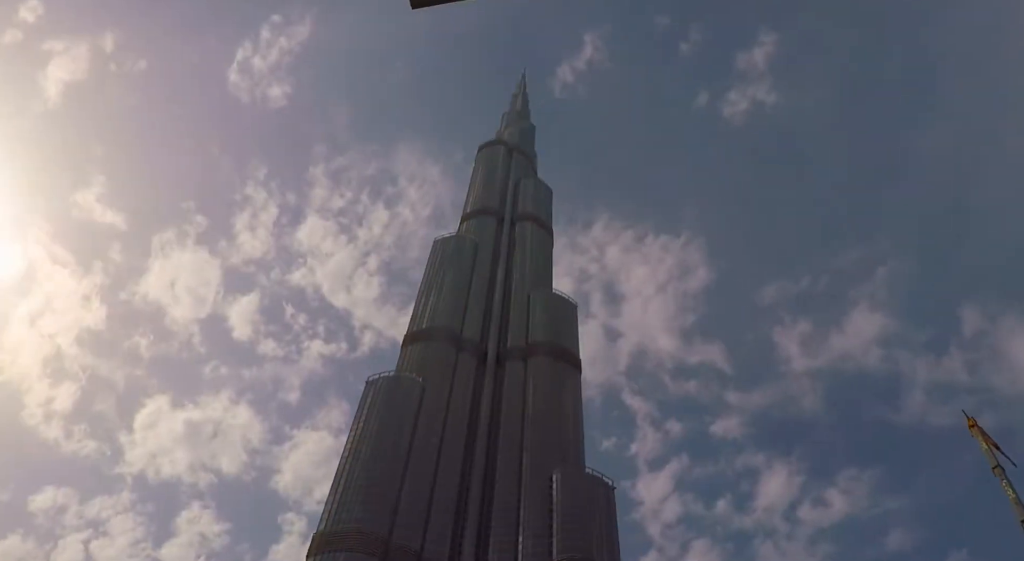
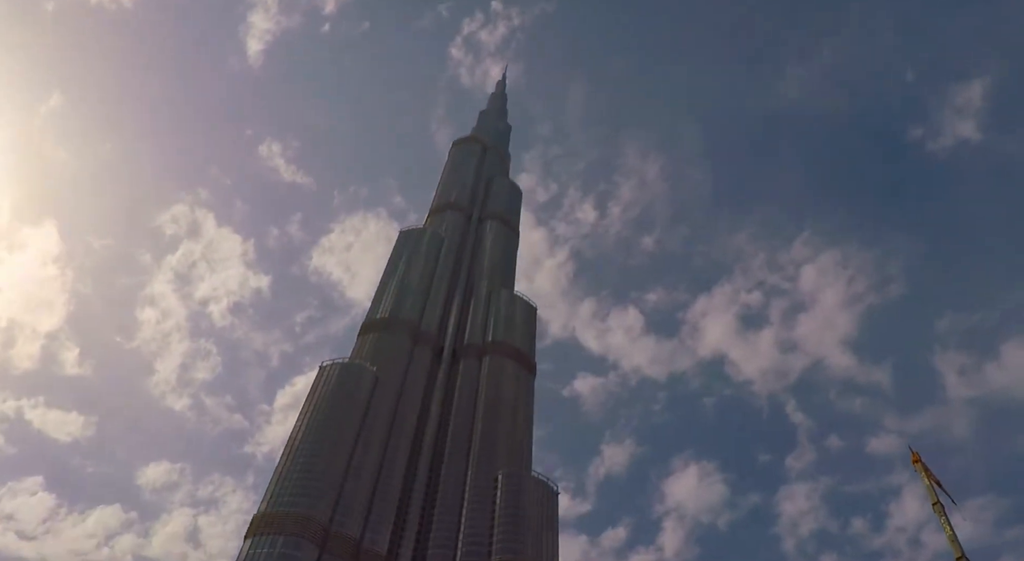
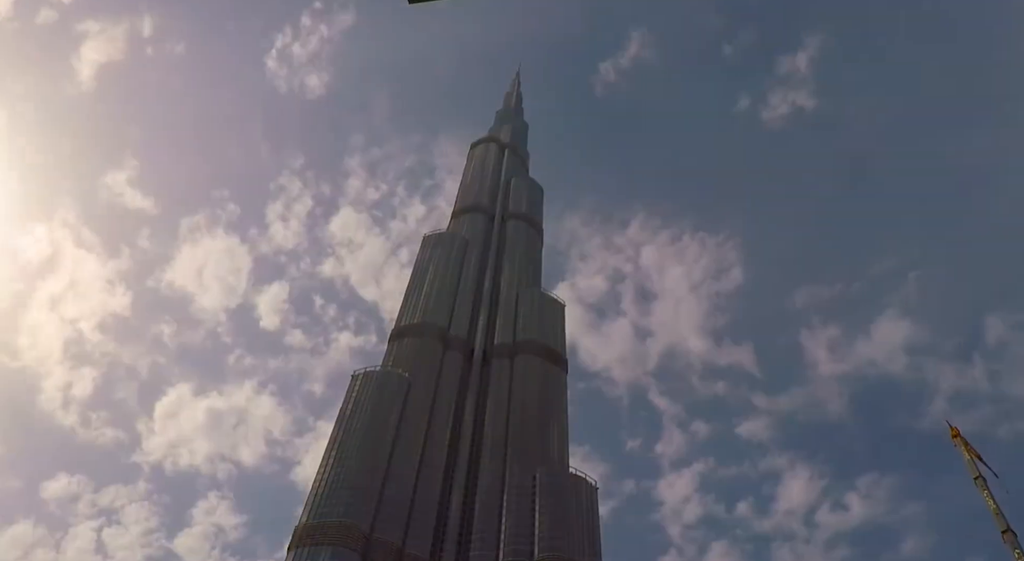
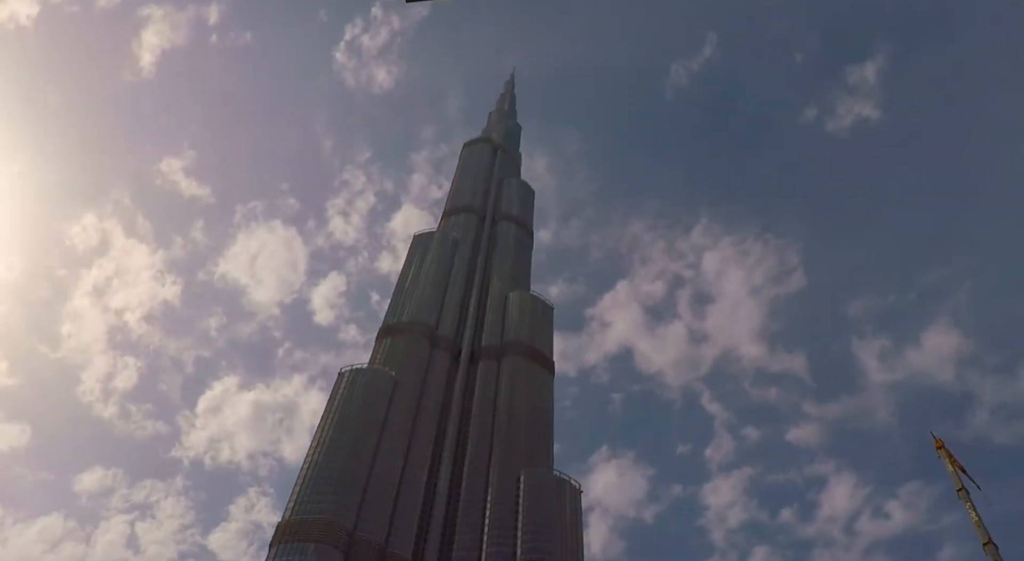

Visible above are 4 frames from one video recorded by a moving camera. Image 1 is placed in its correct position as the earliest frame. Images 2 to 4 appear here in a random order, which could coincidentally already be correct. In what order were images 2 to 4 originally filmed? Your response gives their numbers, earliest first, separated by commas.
3, 4, 2
